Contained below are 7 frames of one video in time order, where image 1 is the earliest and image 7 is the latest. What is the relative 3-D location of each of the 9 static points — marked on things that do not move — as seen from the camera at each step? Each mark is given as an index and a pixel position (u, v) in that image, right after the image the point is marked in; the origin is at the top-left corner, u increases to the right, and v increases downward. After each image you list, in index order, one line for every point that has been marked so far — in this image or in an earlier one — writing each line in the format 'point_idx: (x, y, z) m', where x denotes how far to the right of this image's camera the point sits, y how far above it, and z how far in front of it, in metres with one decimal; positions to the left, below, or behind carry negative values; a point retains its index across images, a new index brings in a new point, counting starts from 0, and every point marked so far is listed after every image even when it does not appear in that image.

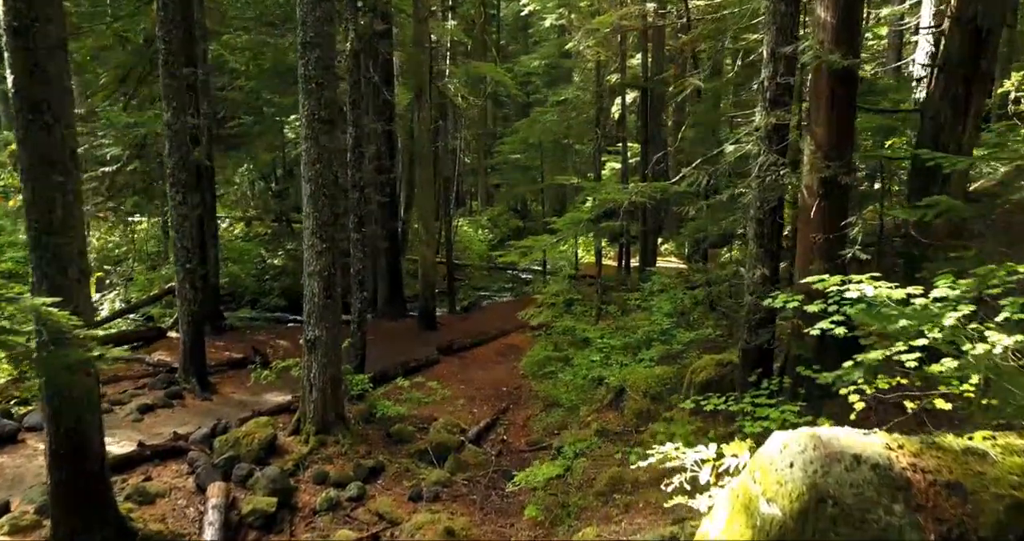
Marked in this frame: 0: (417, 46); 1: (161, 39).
0: (-2.4, +5.6, +15.6) m
1: (-5.7, +3.7, +10.1) m
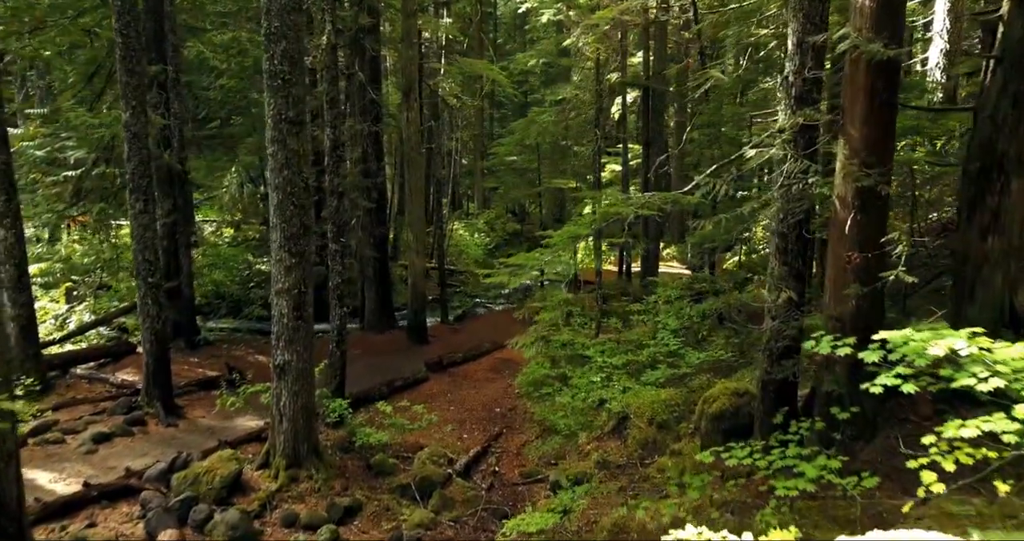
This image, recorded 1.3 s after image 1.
0: (-2.5, +5.4, +14.7) m
1: (-5.8, +3.5, +9.3) m
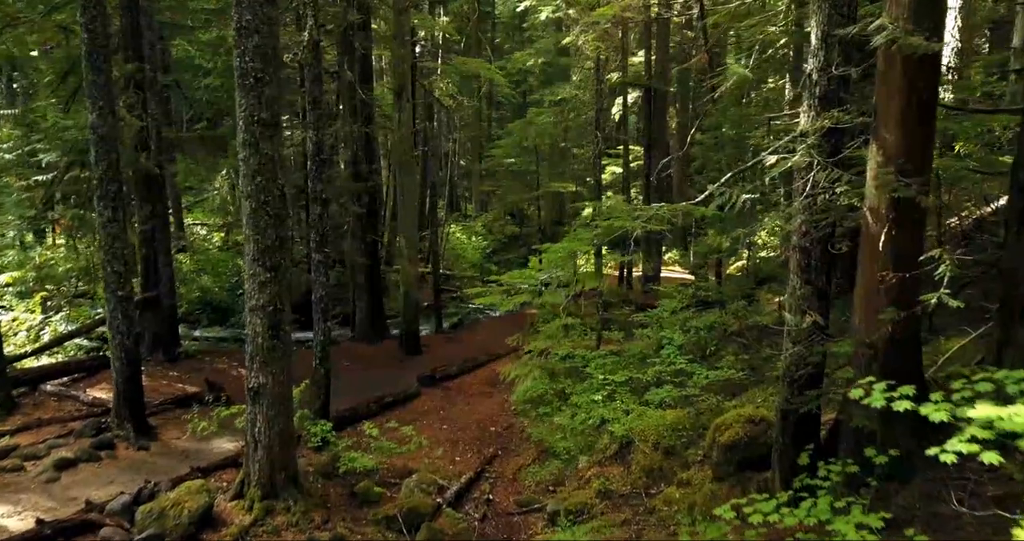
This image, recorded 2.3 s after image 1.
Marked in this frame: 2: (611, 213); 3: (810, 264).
0: (-2.6, +5.2, +14.0) m
1: (-5.9, +3.3, +8.6) m
2: (+1.3, +0.8, +8.3) m
3: (+2.7, +0.1, +5.6) m
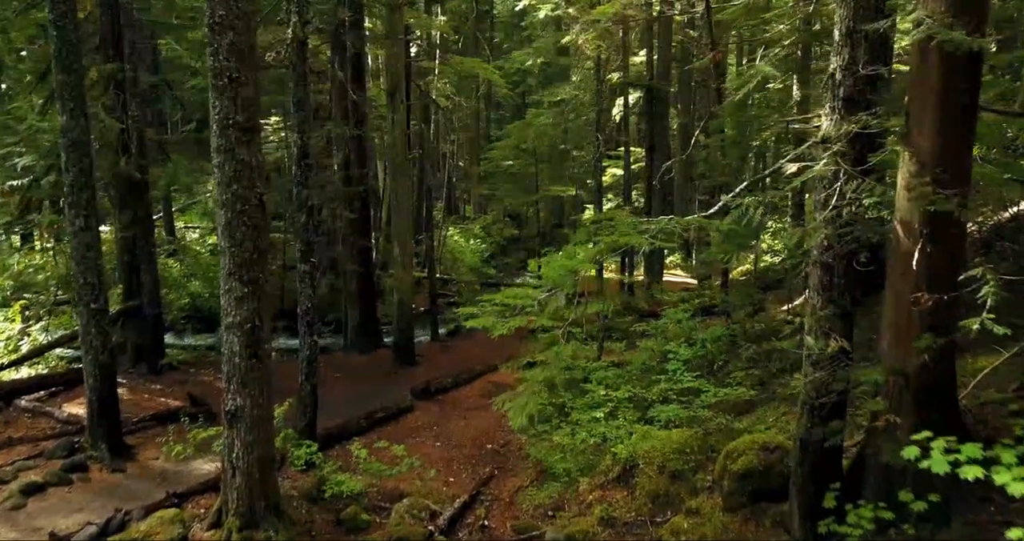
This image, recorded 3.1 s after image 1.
0: (-2.7, +5.0, +13.5) m
1: (-5.9, +3.2, +8.1) m
2: (+1.2, +0.6, +7.8) m
3: (+2.6, -0.1, +5.1) m
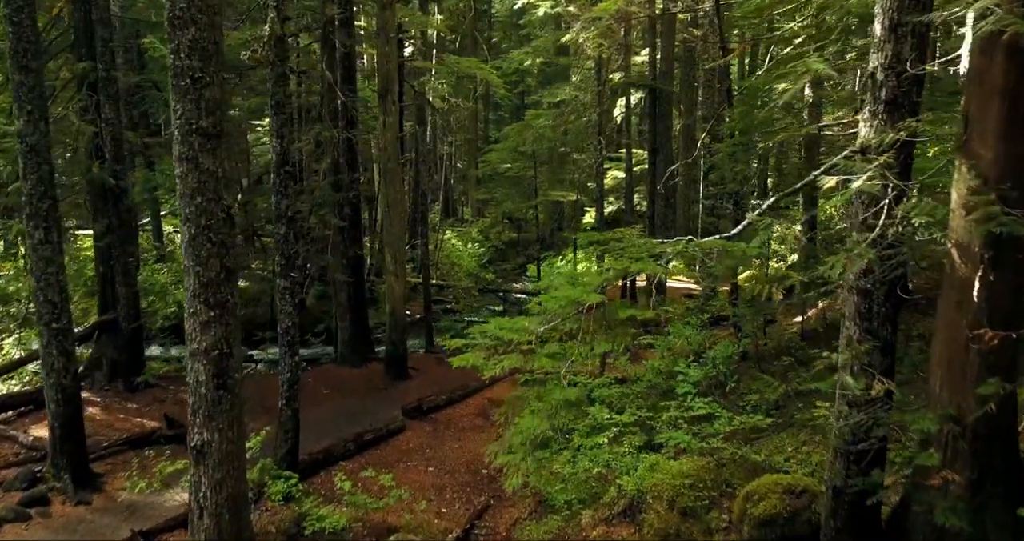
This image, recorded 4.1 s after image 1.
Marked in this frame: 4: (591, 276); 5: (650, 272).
0: (-2.7, +4.8, +12.9) m
1: (-6.0, +3.0, +7.4) m
2: (+1.2, +0.4, +7.1) m
3: (+2.6, -0.3, +4.5) m
4: (+0.9, -0.1, +7.1) m
5: (+1.2, +0.1, +5.9) m
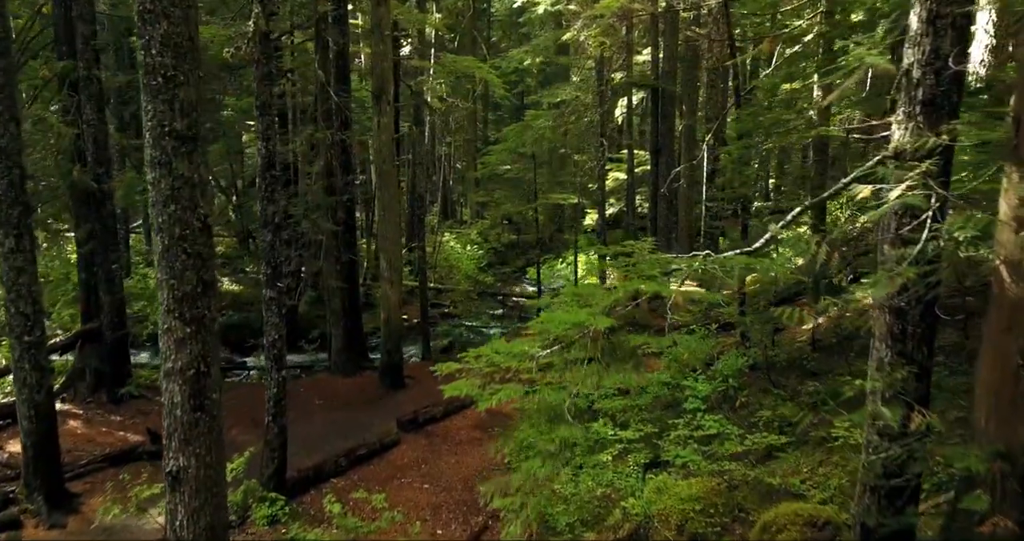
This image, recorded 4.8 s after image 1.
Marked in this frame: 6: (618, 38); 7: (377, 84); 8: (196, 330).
0: (-2.7, +4.7, +12.4) m
1: (-6.0, +2.9, +7.0) m
2: (+1.2, +0.3, +6.7) m
3: (+2.6, -0.4, +4.1) m
4: (+0.9, -0.2, +6.7) m
5: (+1.2, -0.1, +5.5) m
6: (+2.9, +6.3, +17.2) m
7: (-2.7, +3.8, +12.7) m
8: (-2.8, -0.5, +5.6) m
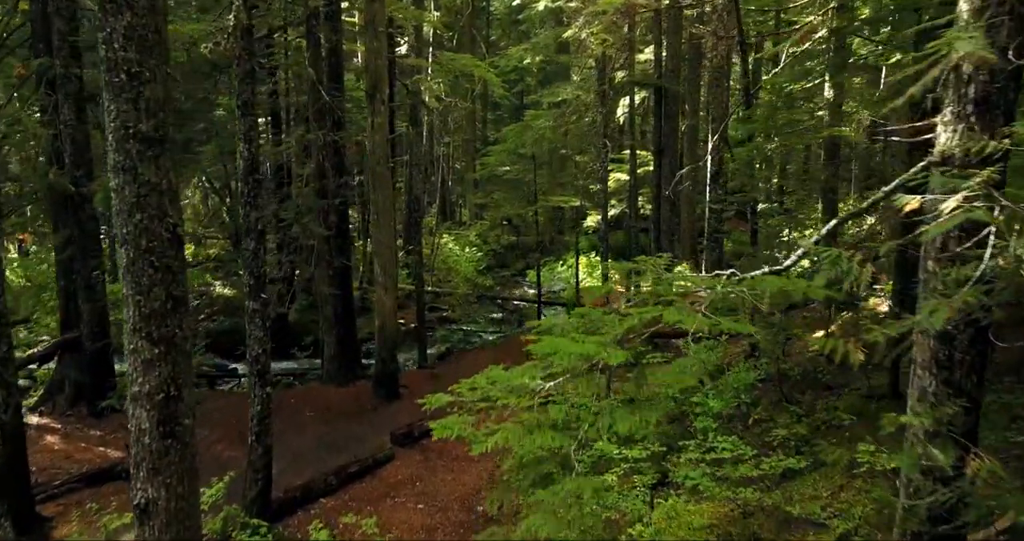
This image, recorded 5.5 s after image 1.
0: (-2.8, +4.6, +12.0) m
1: (-6.0, +2.7, +6.5) m
2: (+1.2, +0.2, +6.2) m
3: (+2.6, -0.5, +3.6) m
4: (+0.9, -0.3, +6.2) m
5: (+1.2, -0.2, +5.0) m
6: (+2.9, +6.2, +16.7) m
7: (-2.7, +3.7, +12.2) m
8: (-2.8, -0.6, +5.2) m
